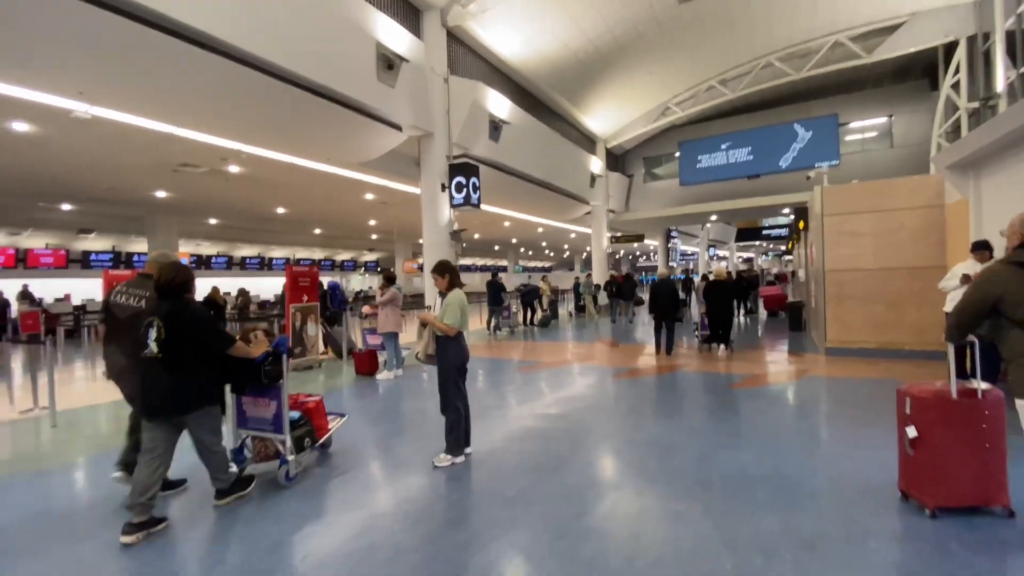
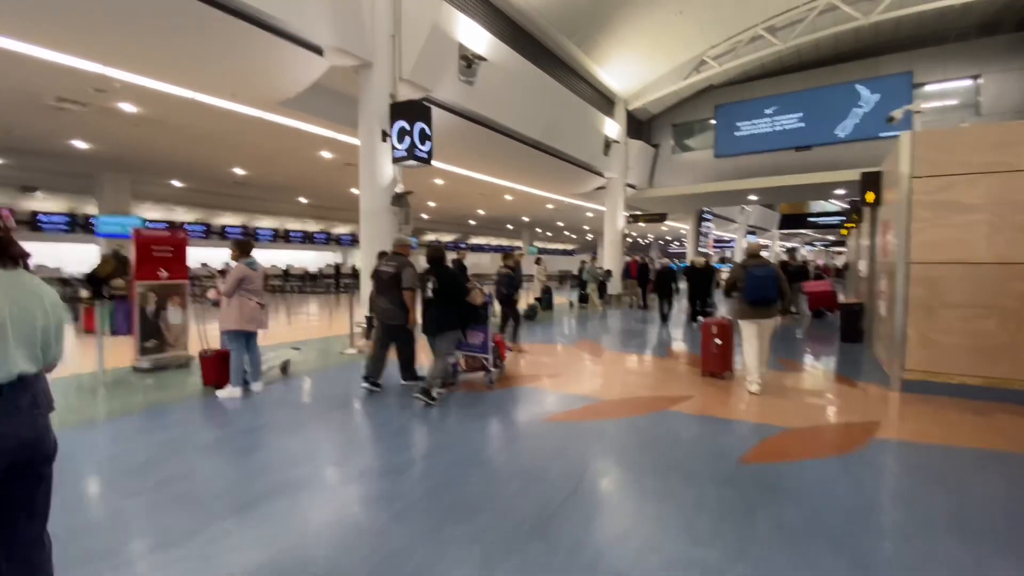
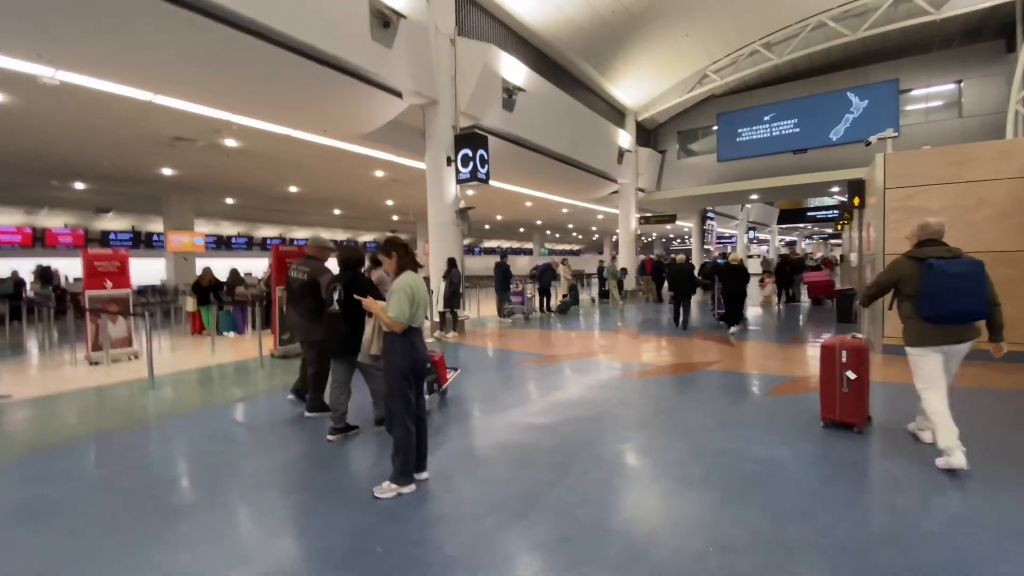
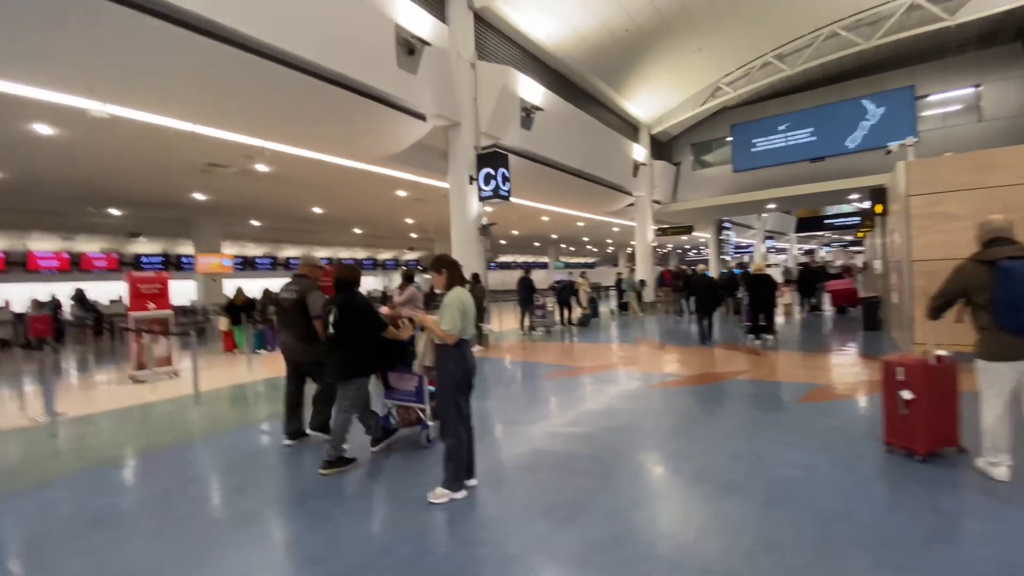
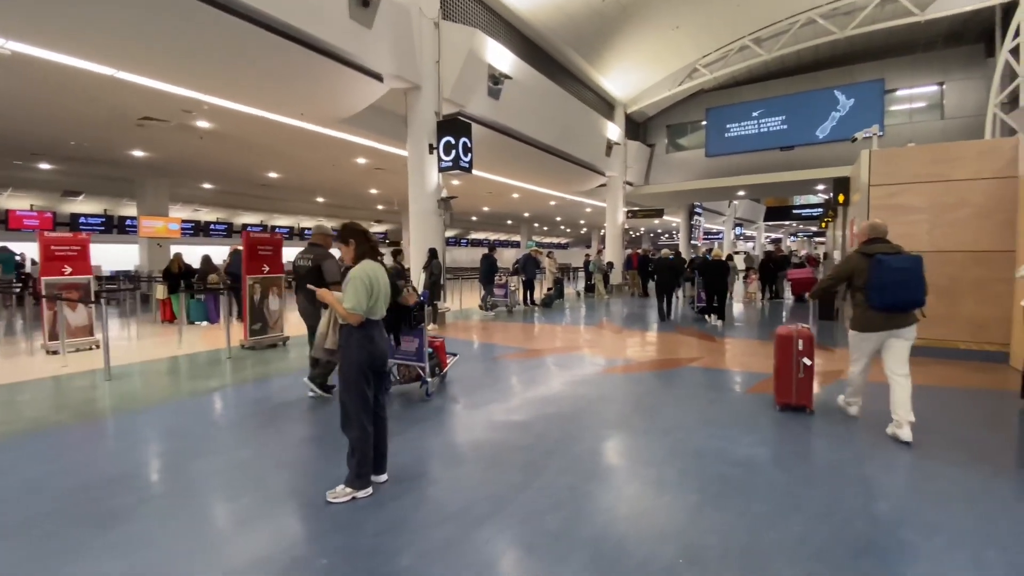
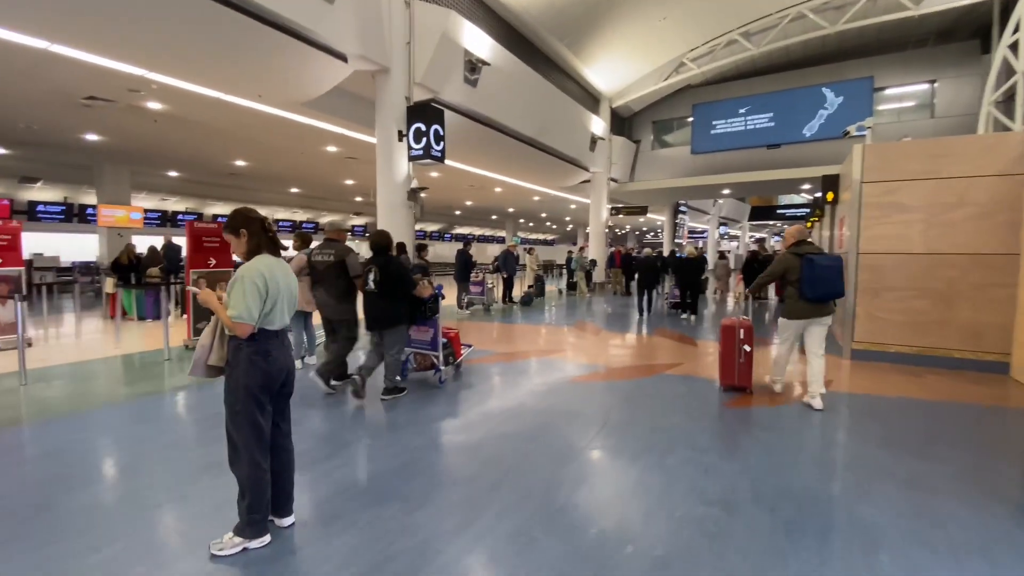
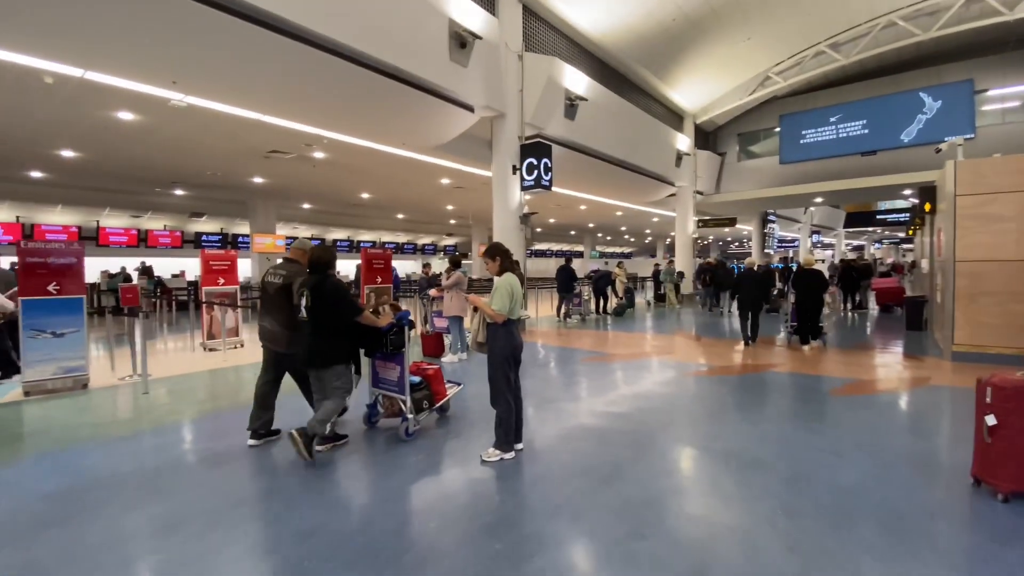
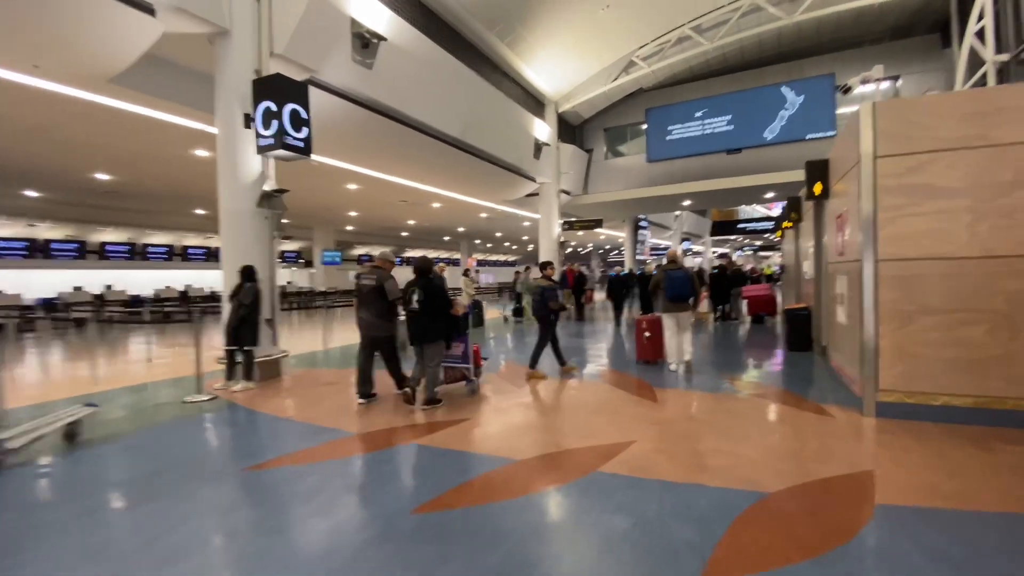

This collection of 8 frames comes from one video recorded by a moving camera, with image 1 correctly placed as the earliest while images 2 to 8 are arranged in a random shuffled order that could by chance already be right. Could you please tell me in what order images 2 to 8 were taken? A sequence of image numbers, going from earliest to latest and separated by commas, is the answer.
7, 4, 3, 5, 6, 2, 8
